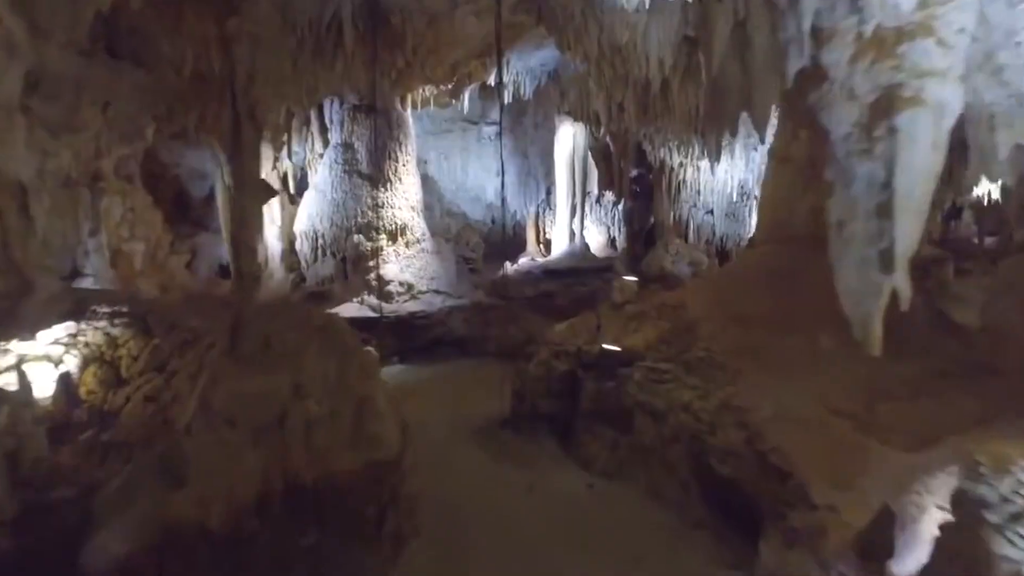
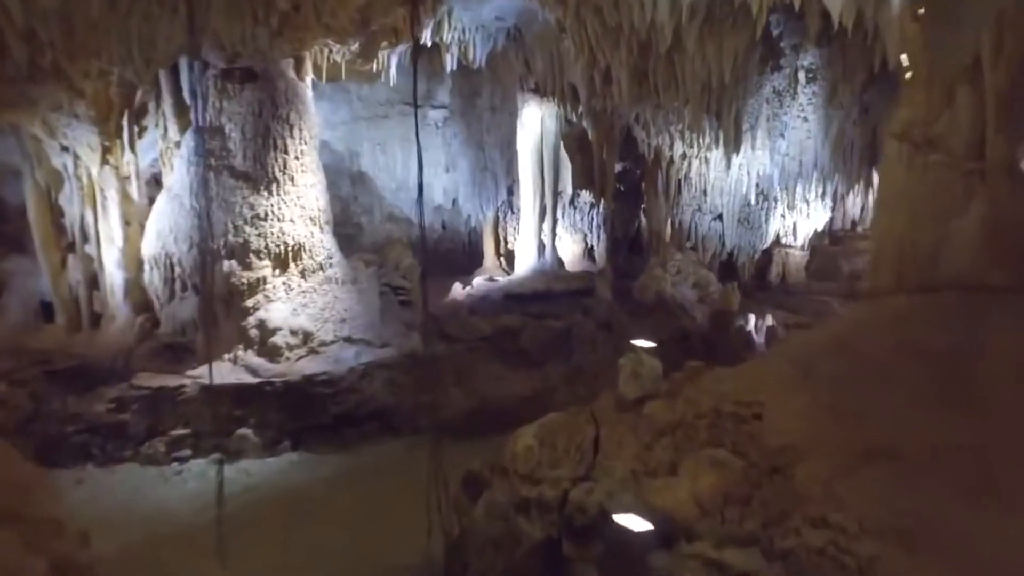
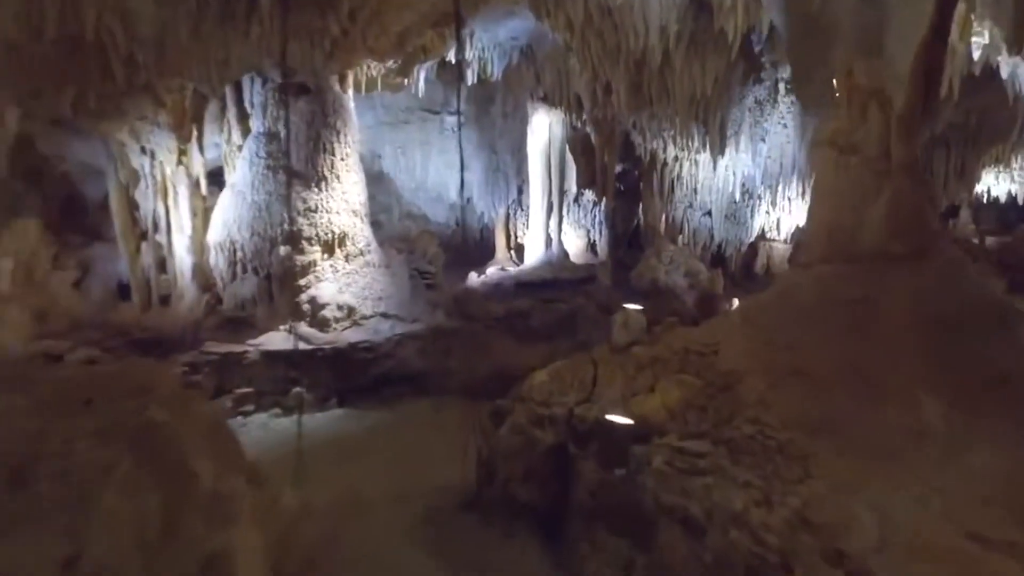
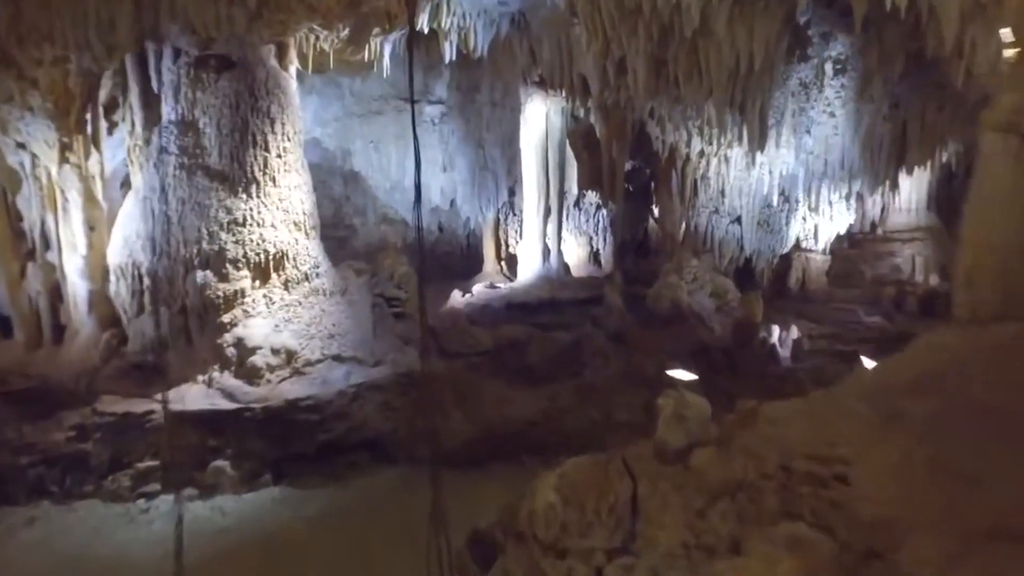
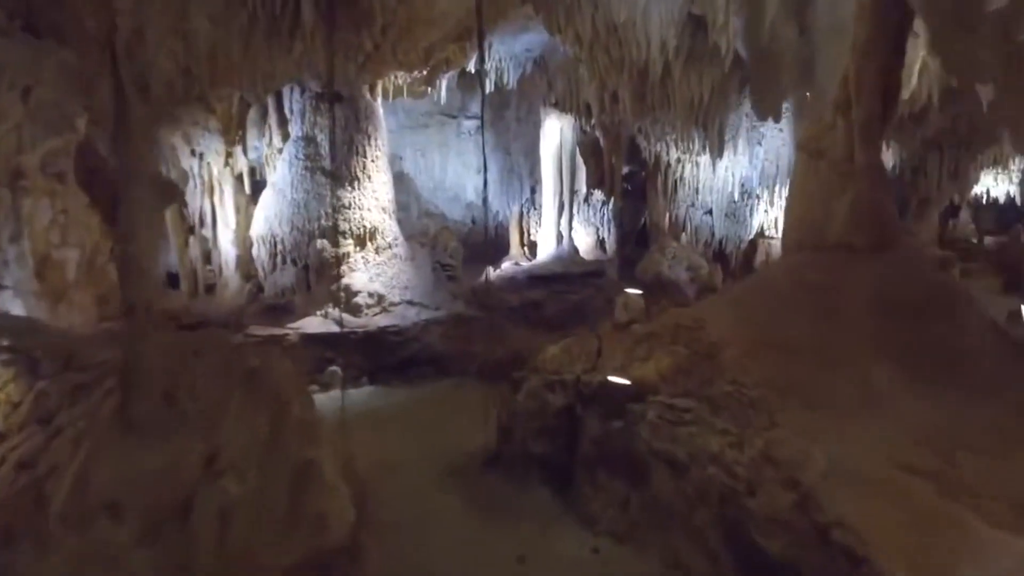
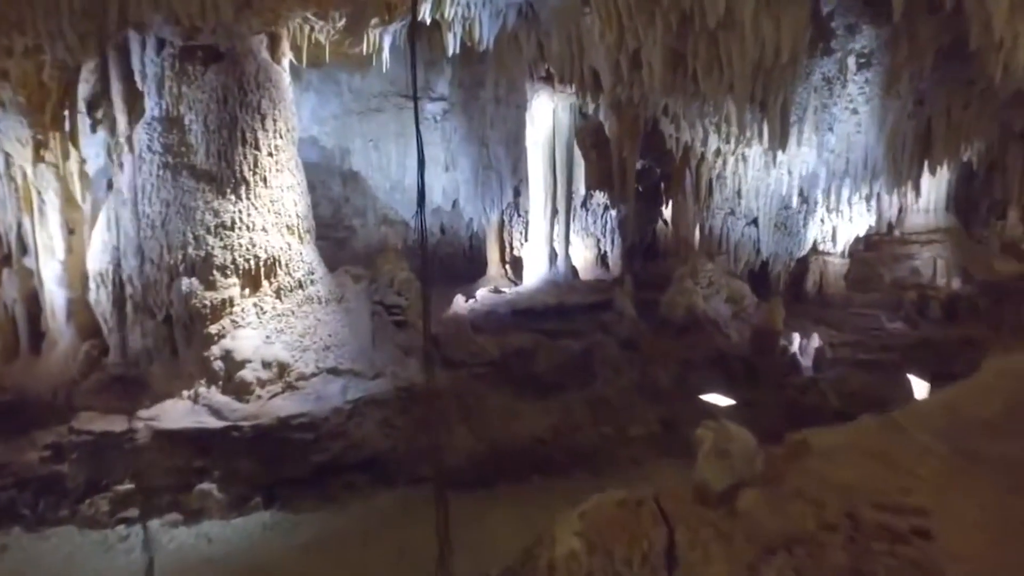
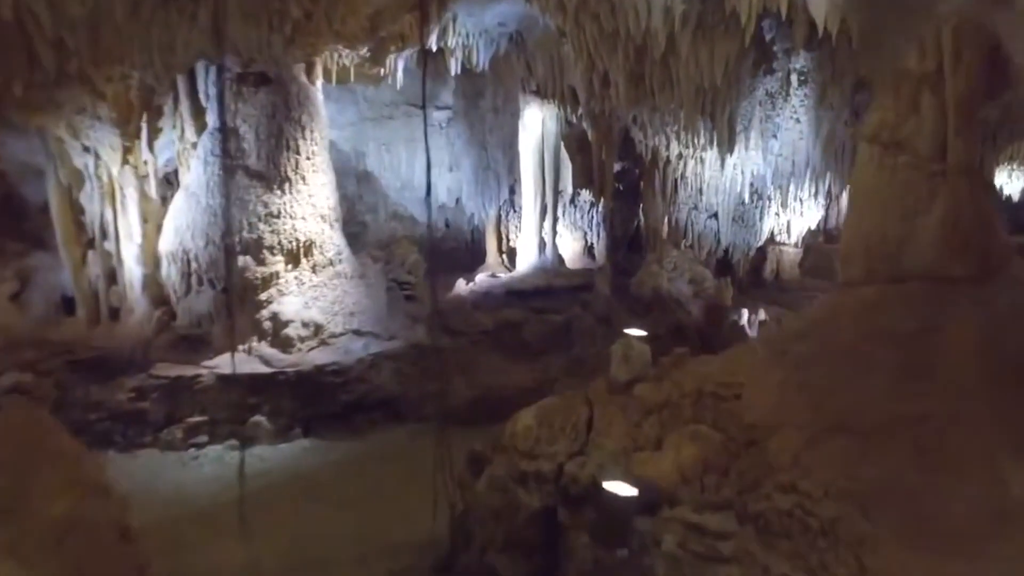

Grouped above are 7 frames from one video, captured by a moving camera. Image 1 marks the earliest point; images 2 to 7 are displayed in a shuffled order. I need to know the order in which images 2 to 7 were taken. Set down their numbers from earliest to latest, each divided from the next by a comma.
5, 3, 7, 2, 4, 6
